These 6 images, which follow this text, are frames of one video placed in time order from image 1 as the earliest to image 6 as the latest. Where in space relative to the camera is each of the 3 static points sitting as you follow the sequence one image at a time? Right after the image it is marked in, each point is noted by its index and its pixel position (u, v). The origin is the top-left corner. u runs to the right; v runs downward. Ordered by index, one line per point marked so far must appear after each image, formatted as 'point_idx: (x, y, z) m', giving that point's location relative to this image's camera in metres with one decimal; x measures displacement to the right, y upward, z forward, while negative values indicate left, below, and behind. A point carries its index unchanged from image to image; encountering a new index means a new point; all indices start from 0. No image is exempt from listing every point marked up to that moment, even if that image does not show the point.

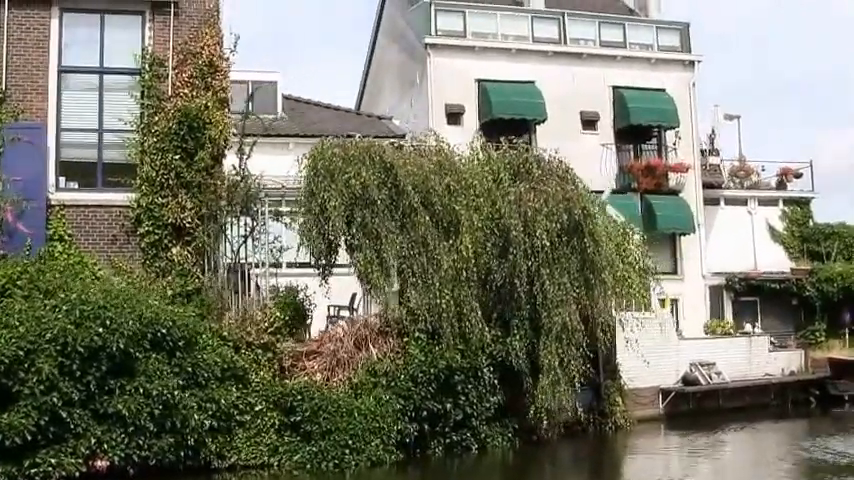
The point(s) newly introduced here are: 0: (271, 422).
0: (-2.2, -2.6, +19.3) m
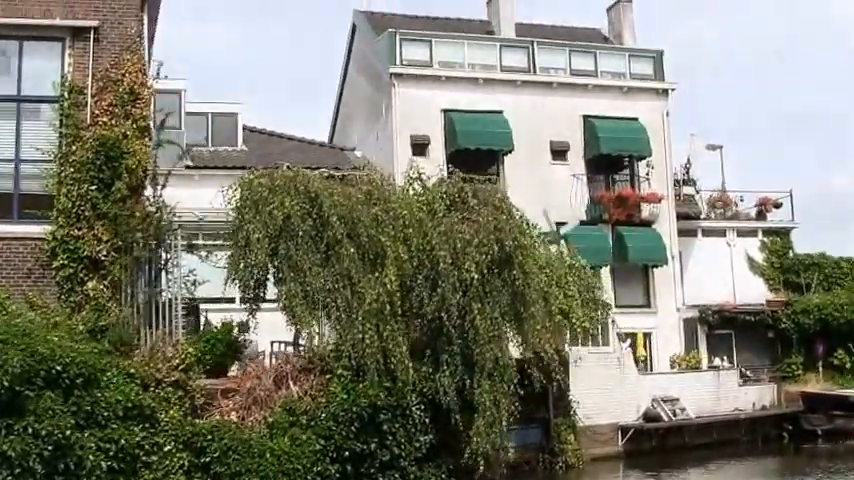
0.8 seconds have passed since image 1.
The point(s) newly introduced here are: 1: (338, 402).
0: (-3.3, -3.0, +18.4) m
1: (-1.3, -2.4, +19.9) m
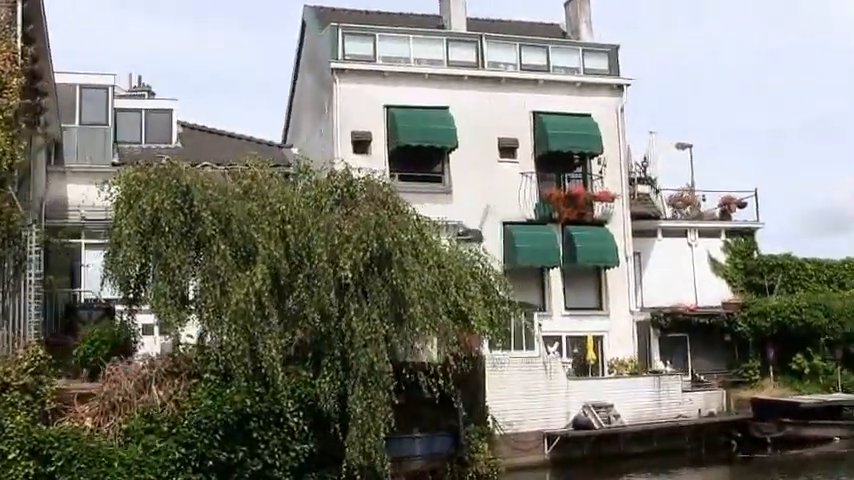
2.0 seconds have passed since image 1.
0: (-5.2, -2.9, +17.4) m
1: (-3.1, -2.3, +18.8) m
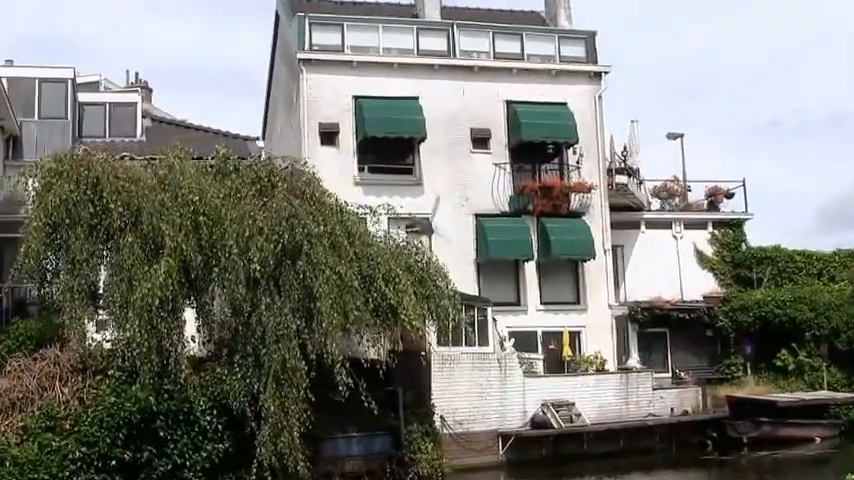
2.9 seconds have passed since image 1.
0: (-6.4, -2.8, +16.6) m
1: (-4.3, -2.2, +18.0) m
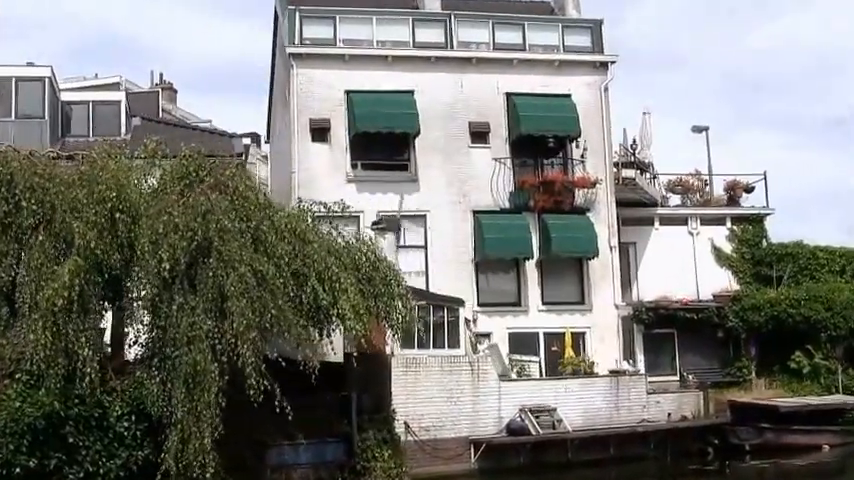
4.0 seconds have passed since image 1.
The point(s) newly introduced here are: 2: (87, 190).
0: (-7.5, -2.8, +15.9) m
1: (-5.3, -2.2, +17.1) m
2: (-4.6, +0.7, +18.5) m
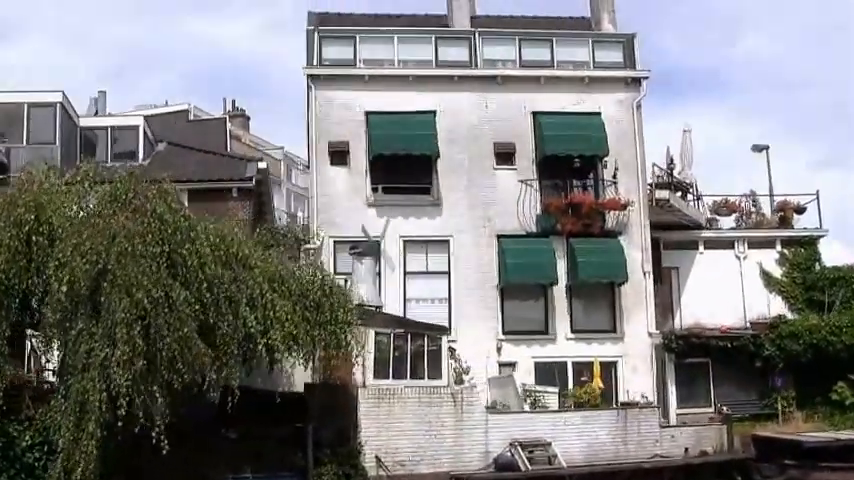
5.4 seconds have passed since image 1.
0: (-8.7, -3.1, +15.7) m
1: (-6.4, -2.5, +16.7) m
2: (-5.6, +0.3, +18.0) m
